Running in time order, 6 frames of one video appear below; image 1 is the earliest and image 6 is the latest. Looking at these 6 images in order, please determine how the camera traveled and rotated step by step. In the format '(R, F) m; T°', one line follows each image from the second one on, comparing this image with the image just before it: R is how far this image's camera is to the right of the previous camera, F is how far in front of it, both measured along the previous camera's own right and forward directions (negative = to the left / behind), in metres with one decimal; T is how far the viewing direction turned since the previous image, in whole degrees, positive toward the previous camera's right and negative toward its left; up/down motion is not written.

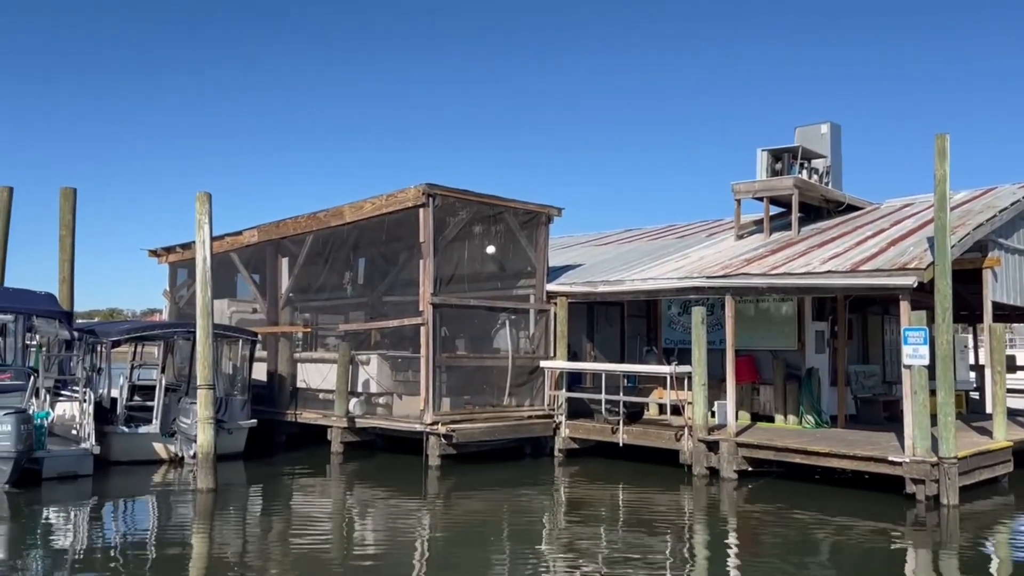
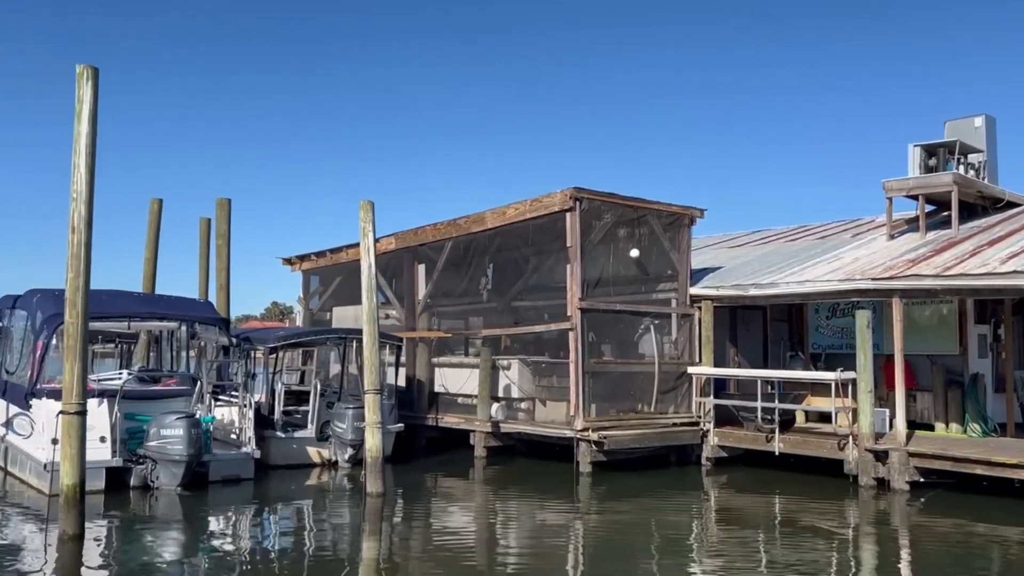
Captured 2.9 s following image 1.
(-0.8, +0.1) m; -6°
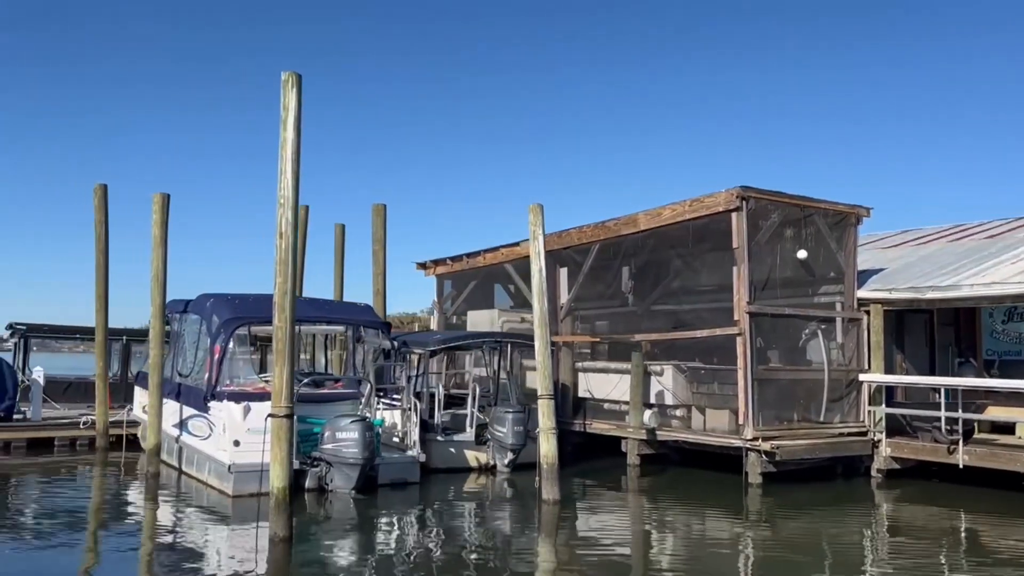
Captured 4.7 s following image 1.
(-1.0, +0.2) m; -6°
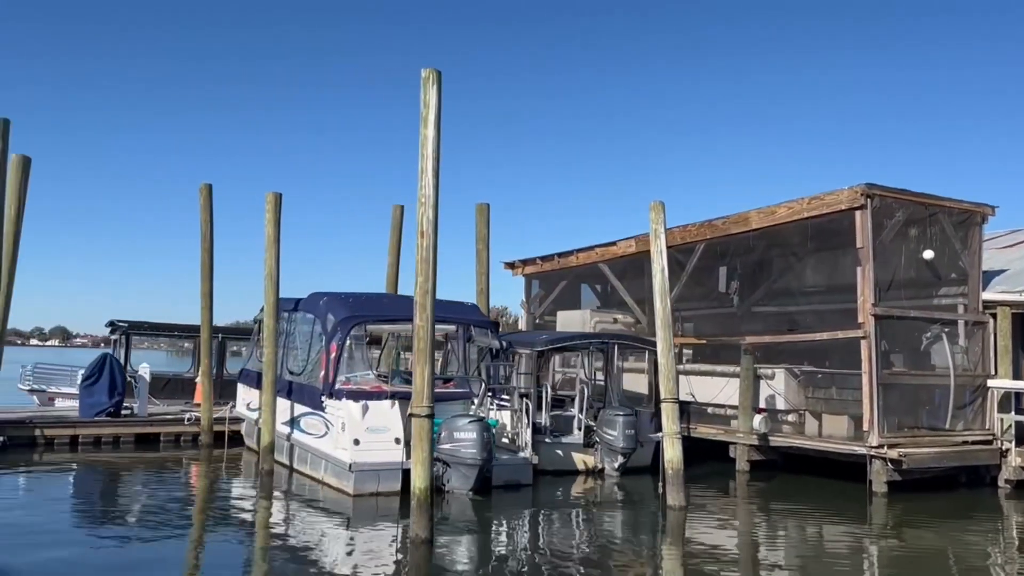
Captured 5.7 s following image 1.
(-0.7, +0.1) m; -4°
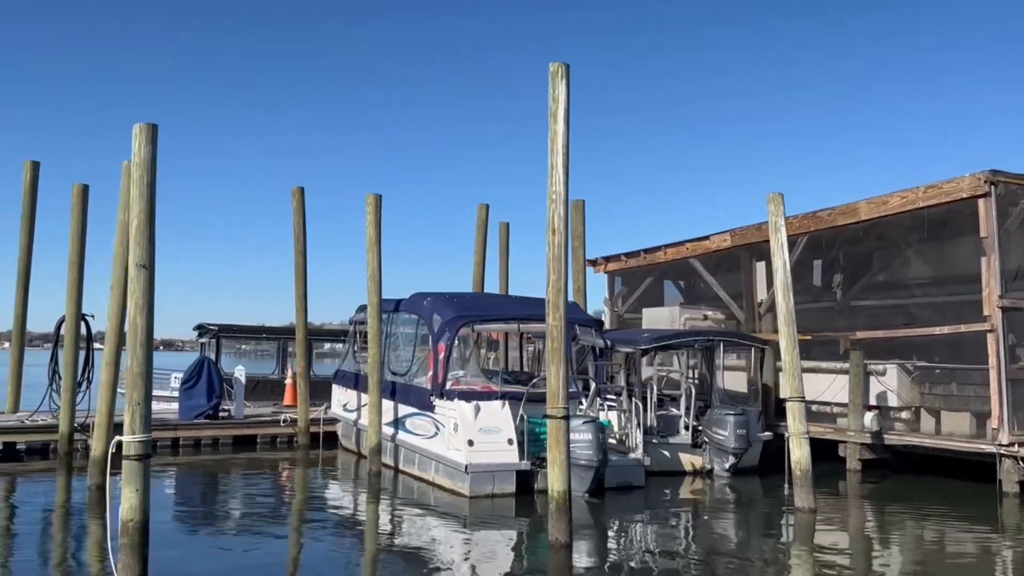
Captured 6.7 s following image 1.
(-0.7, +0.1) m; -3°
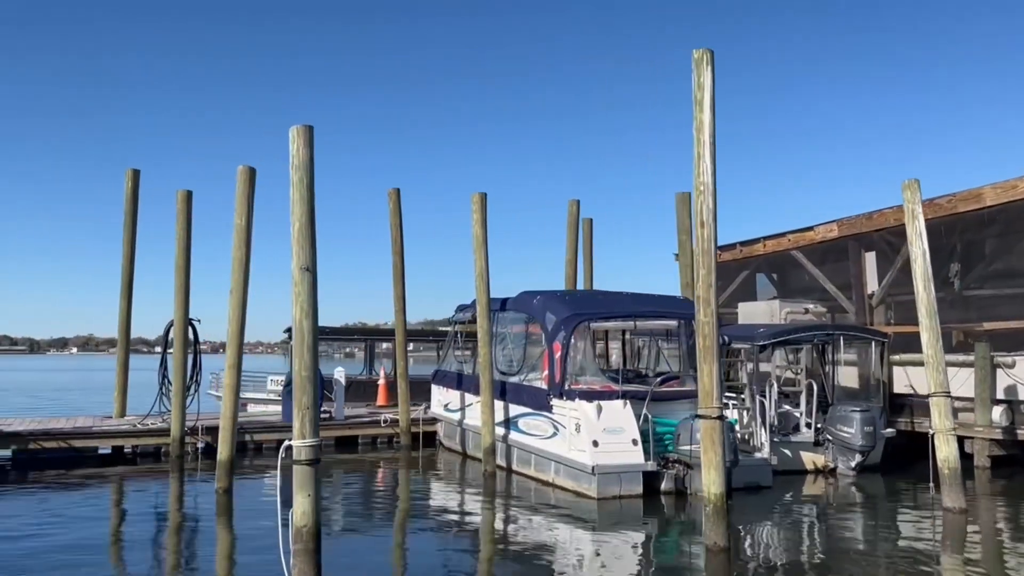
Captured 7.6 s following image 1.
(-0.7, +0.2) m; -4°
